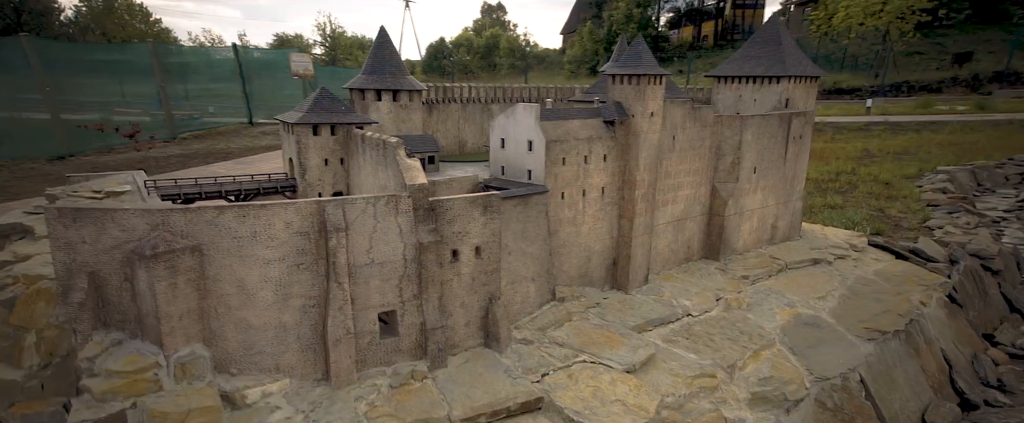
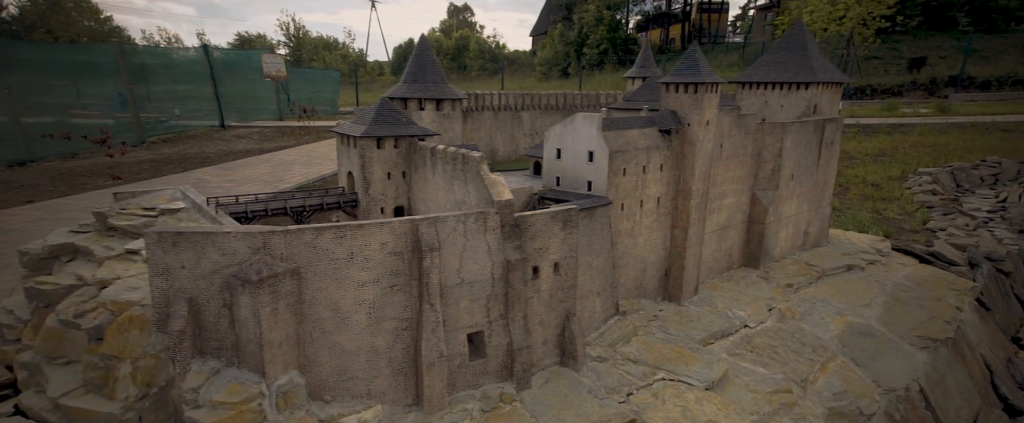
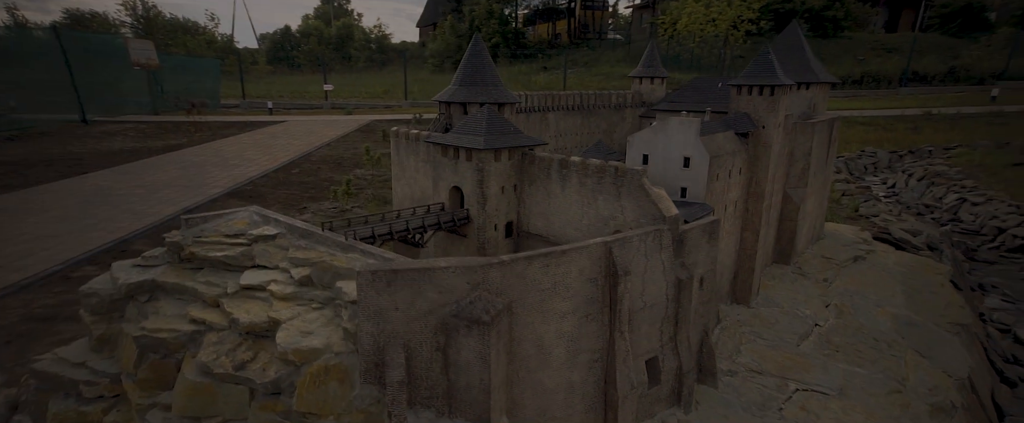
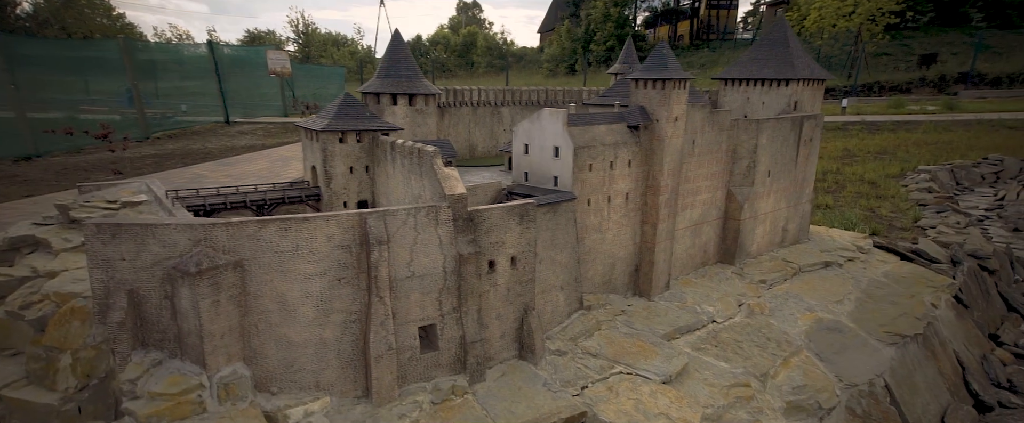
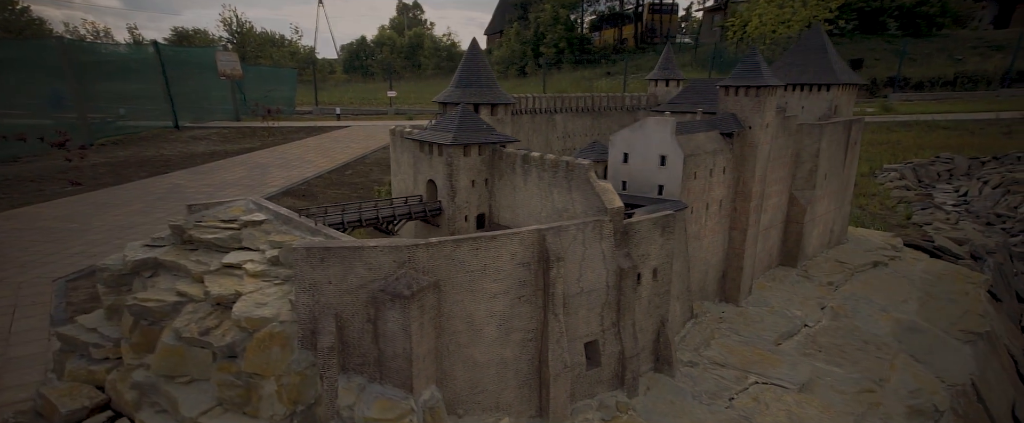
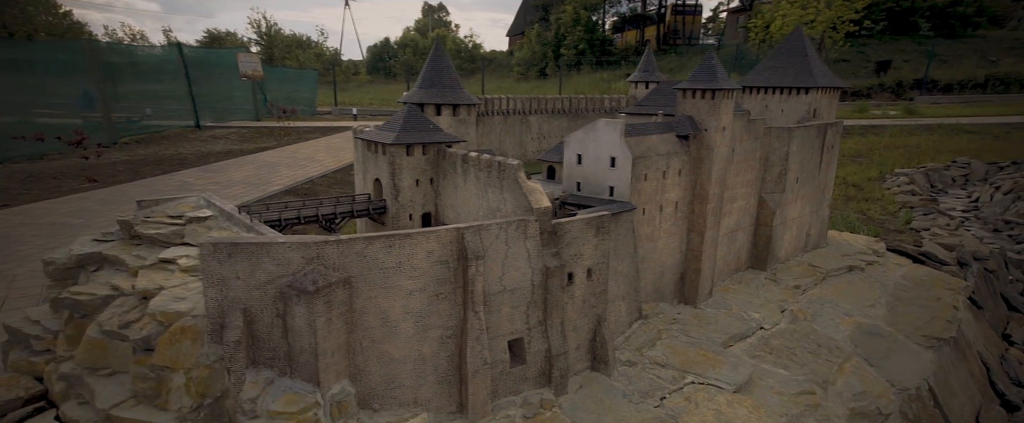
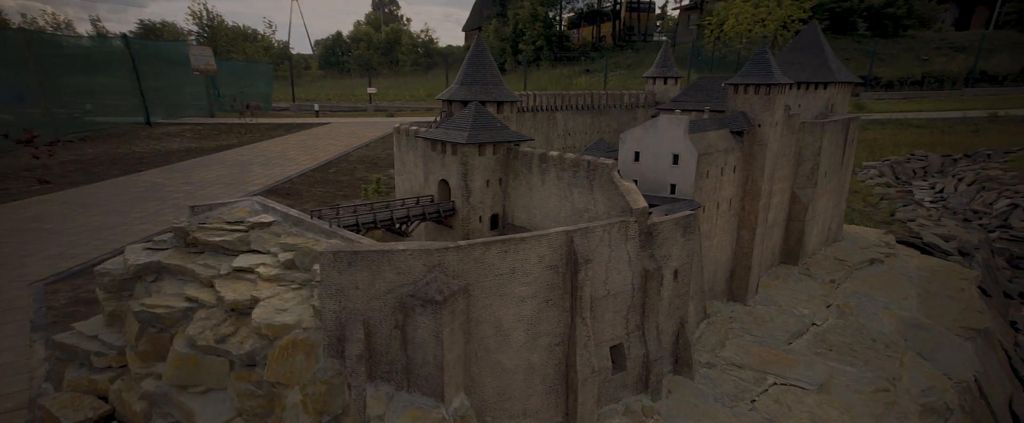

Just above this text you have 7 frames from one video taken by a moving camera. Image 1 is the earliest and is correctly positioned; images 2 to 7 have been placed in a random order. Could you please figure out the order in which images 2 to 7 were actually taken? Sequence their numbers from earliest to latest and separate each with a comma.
4, 2, 6, 5, 7, 3
